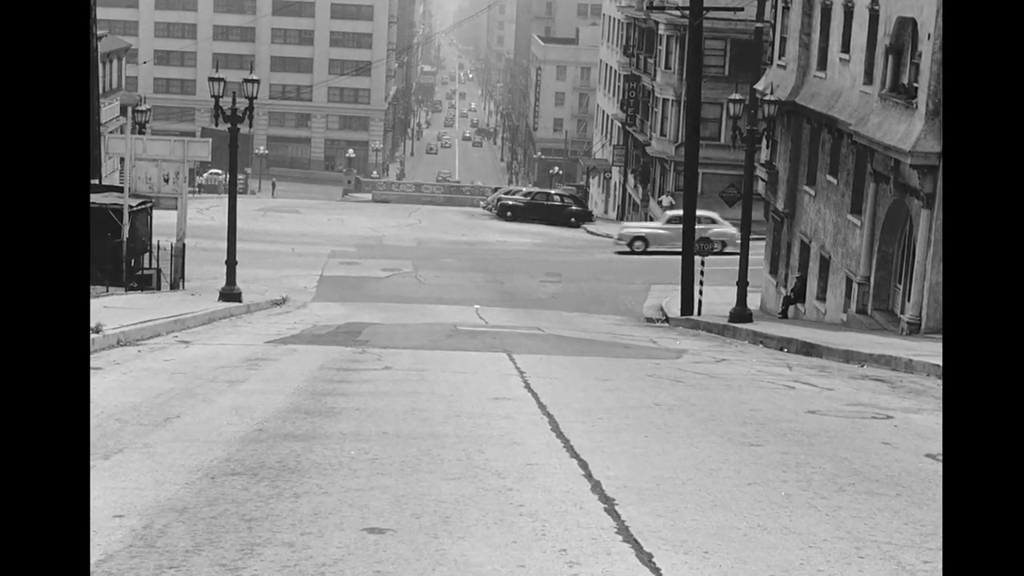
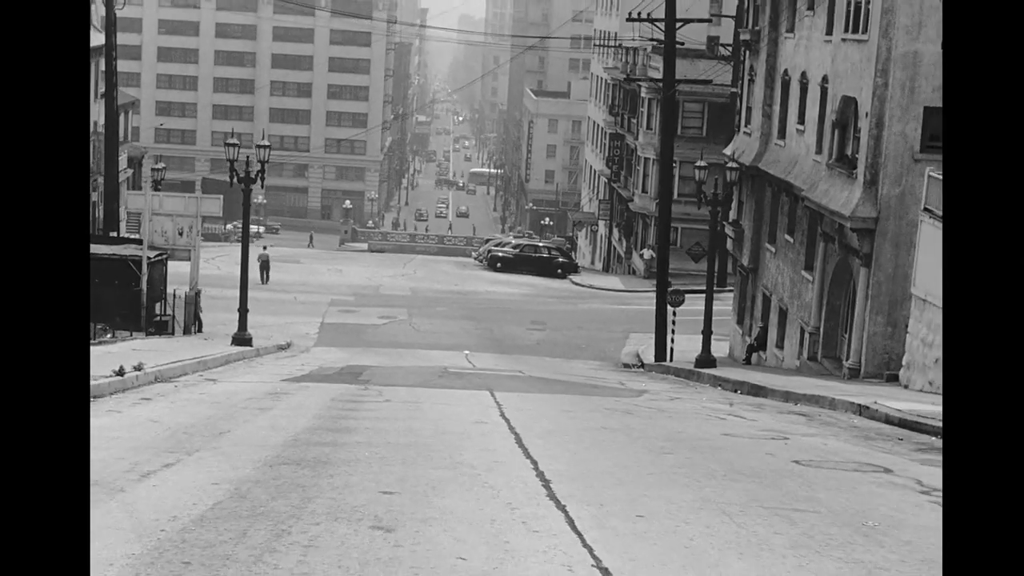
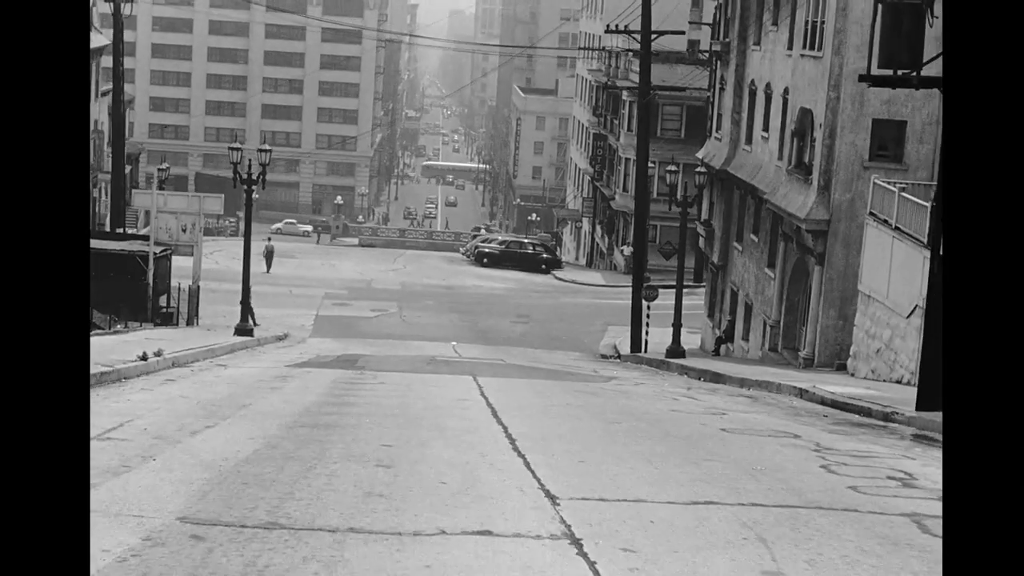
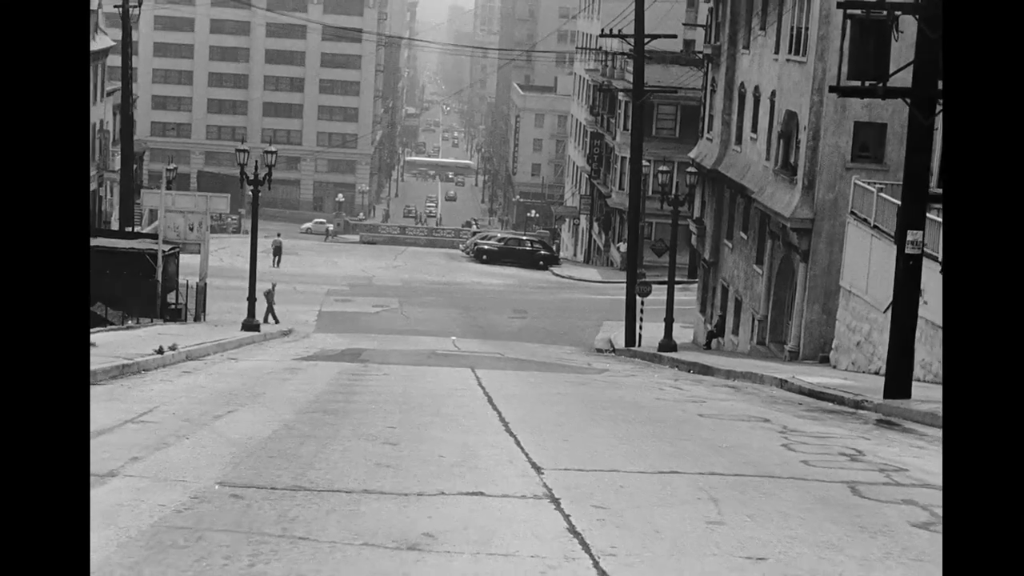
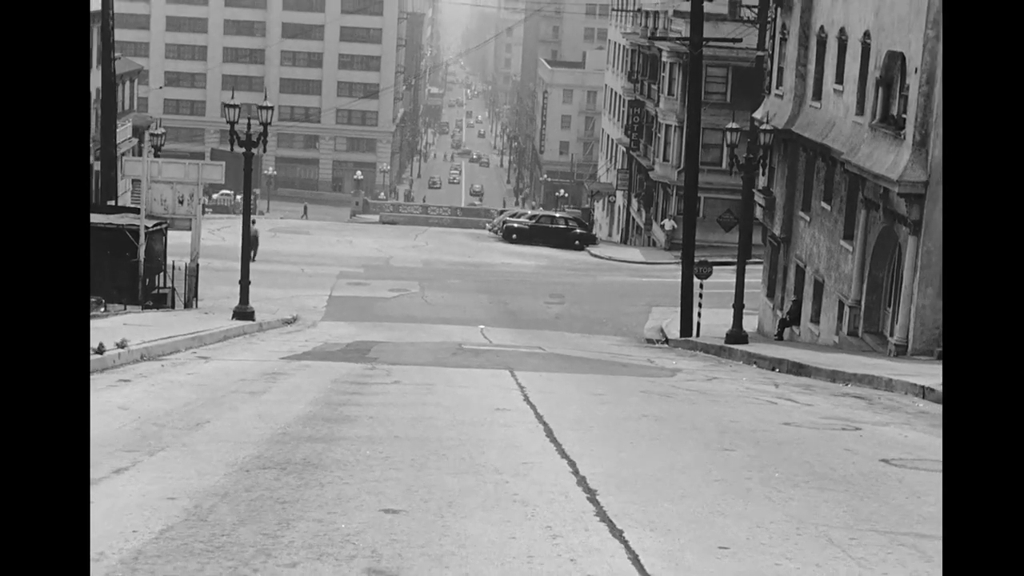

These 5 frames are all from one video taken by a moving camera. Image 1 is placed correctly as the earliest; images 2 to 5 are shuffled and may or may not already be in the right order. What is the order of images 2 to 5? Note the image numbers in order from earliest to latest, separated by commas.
5, 2, 3, 4
